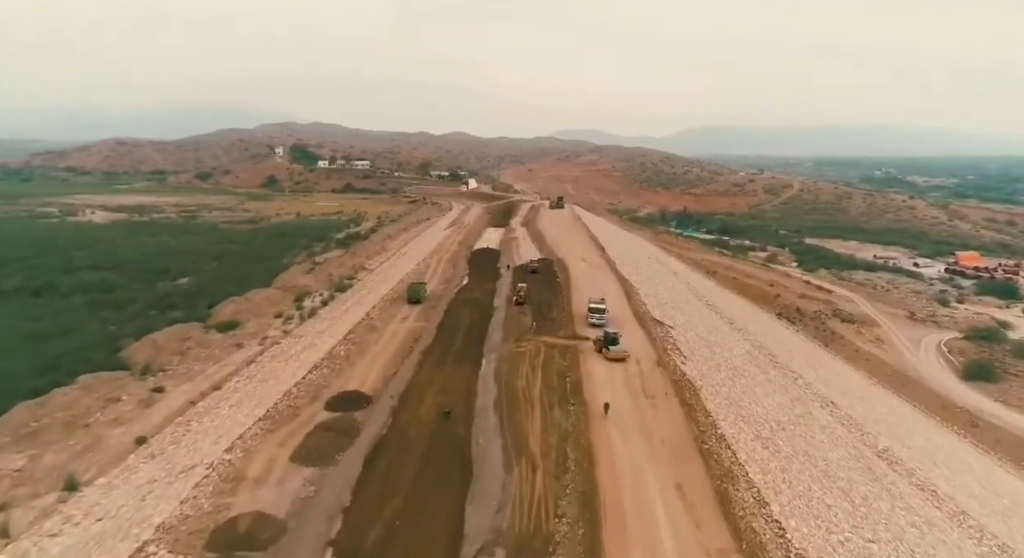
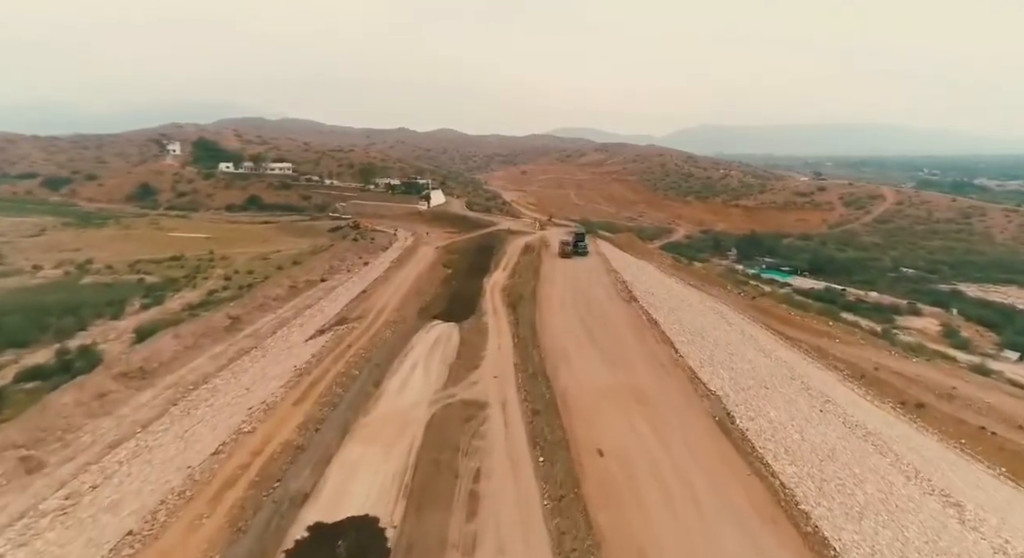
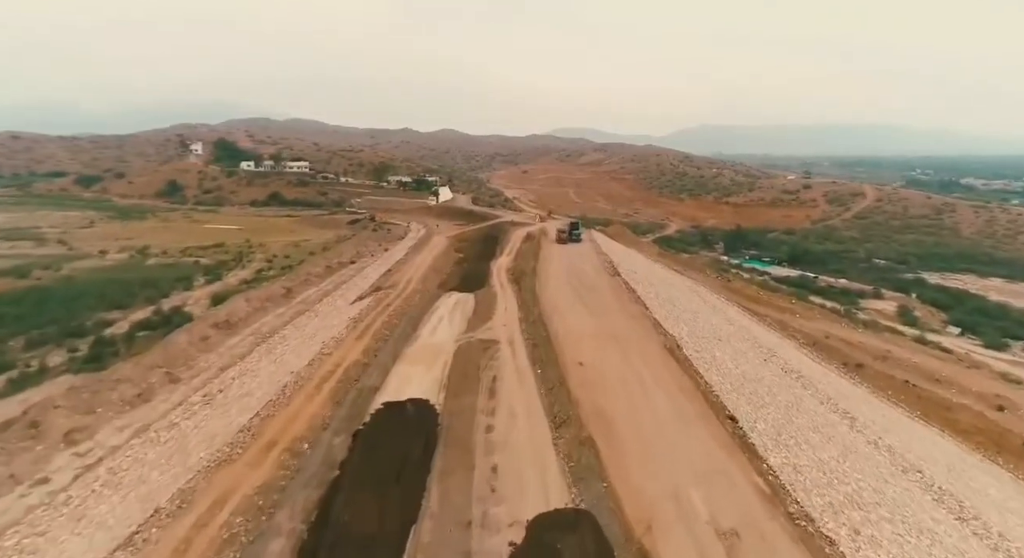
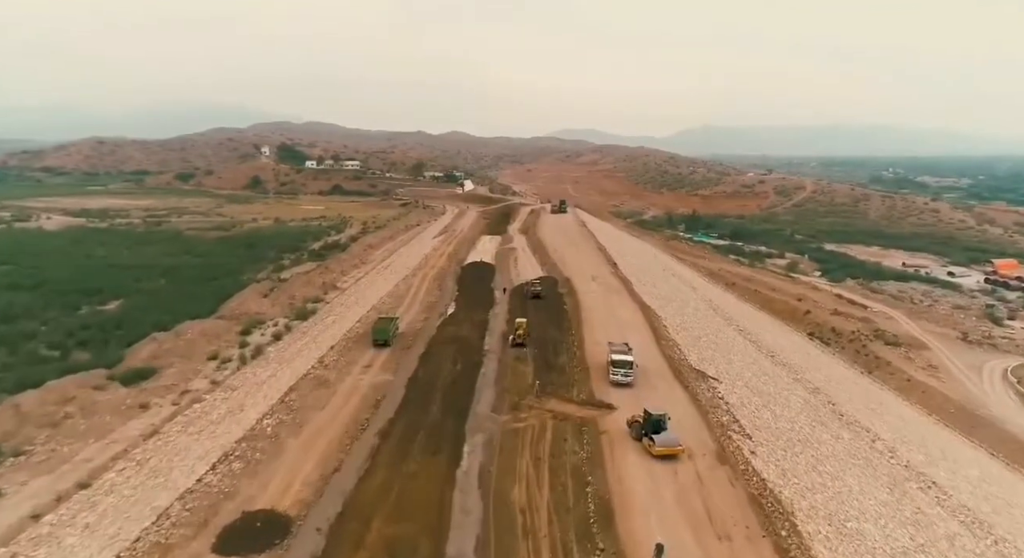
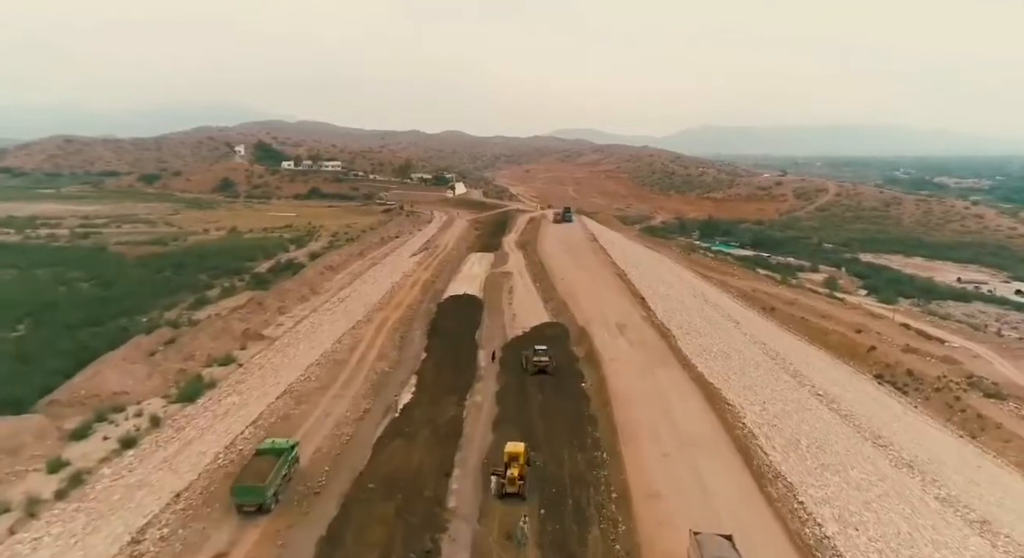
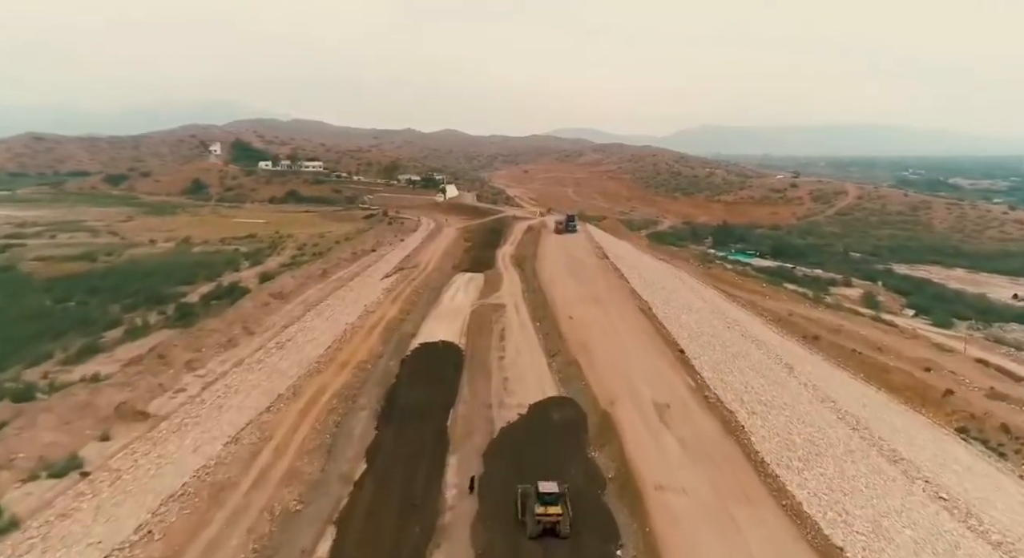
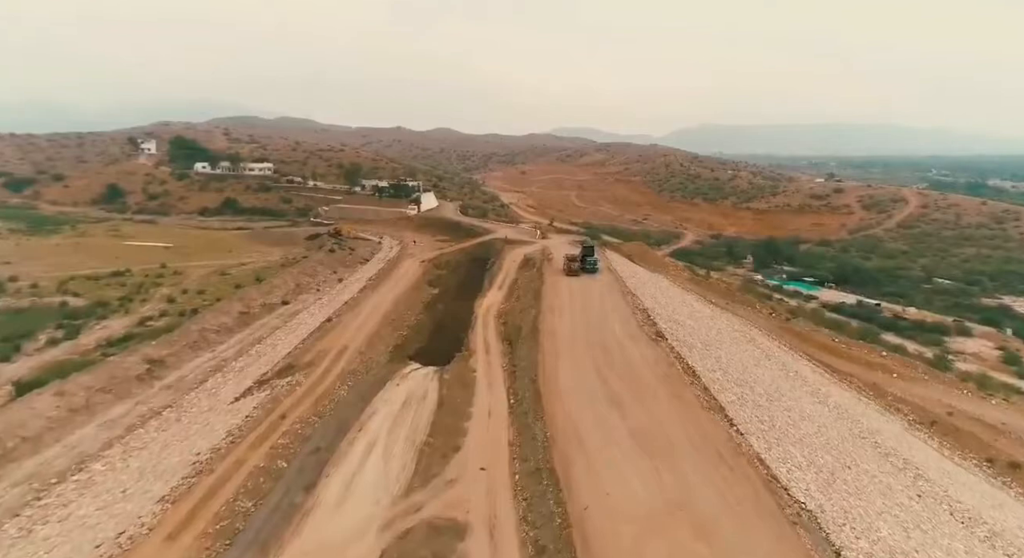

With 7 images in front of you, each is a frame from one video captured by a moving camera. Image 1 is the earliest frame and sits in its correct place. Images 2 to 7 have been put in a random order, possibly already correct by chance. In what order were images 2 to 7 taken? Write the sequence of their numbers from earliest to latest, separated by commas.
4, 5, 6, 3, 2, 7
